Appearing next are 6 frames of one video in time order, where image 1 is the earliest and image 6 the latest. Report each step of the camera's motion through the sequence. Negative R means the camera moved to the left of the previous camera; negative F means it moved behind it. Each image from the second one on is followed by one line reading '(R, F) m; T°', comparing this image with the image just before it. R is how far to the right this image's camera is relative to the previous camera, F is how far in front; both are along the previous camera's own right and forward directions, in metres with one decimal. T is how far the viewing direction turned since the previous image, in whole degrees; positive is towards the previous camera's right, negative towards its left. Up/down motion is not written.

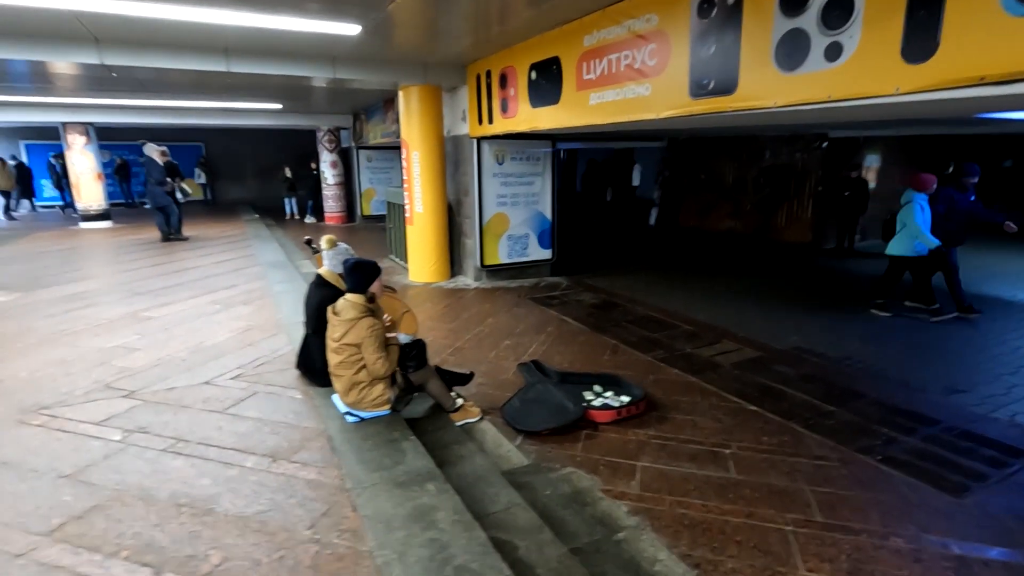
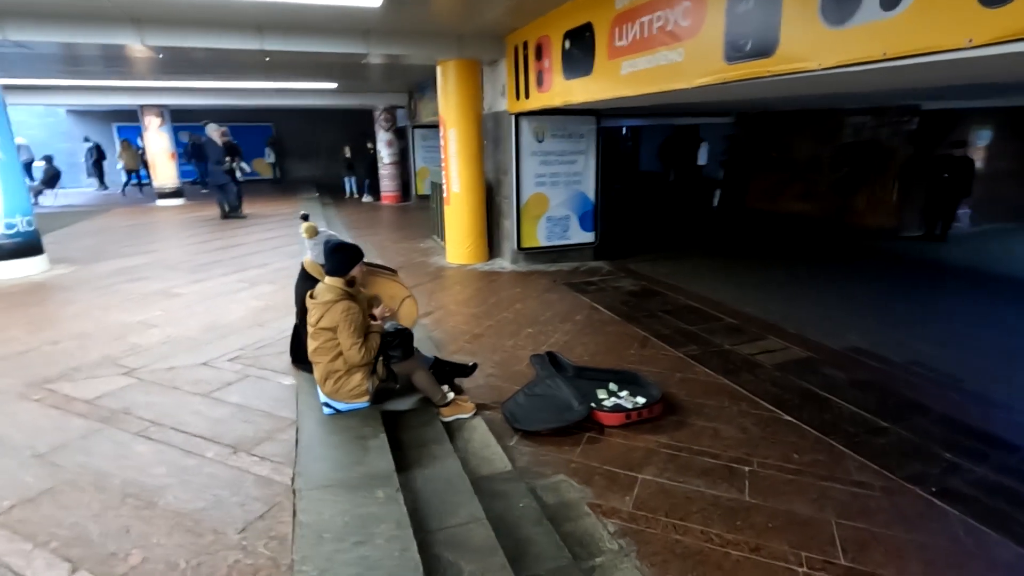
(+0.4, +0.3) m; -7°
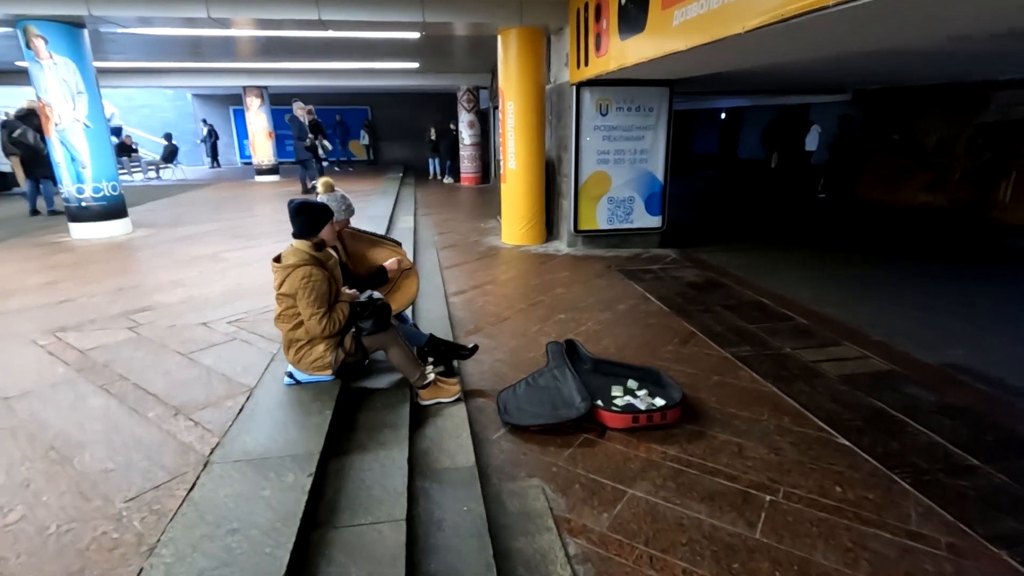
(+0.5, +0.4) m; -10°
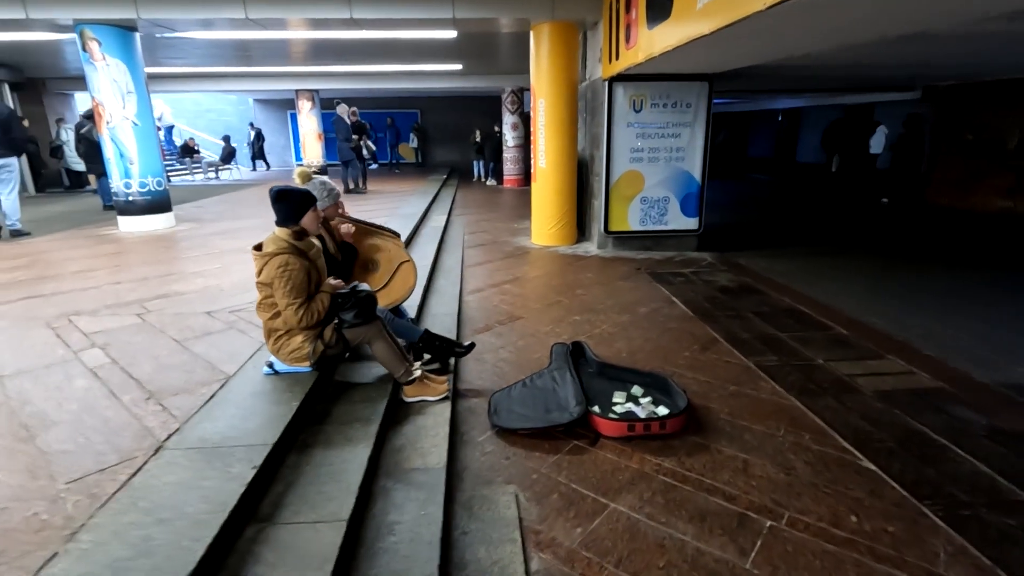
(+0.3, +0.2) m; -5°
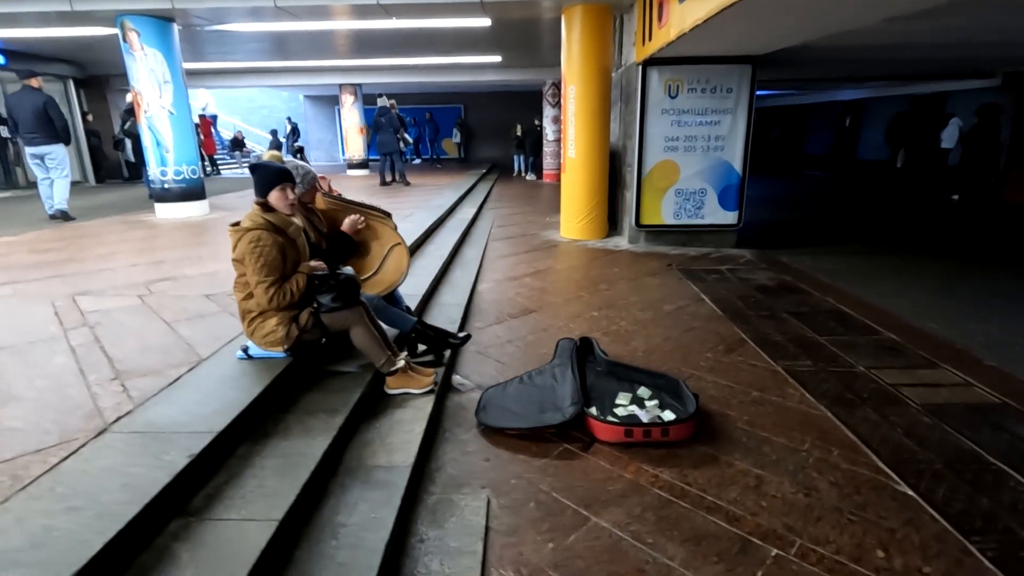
(+0.2, +0.2) m; -5°
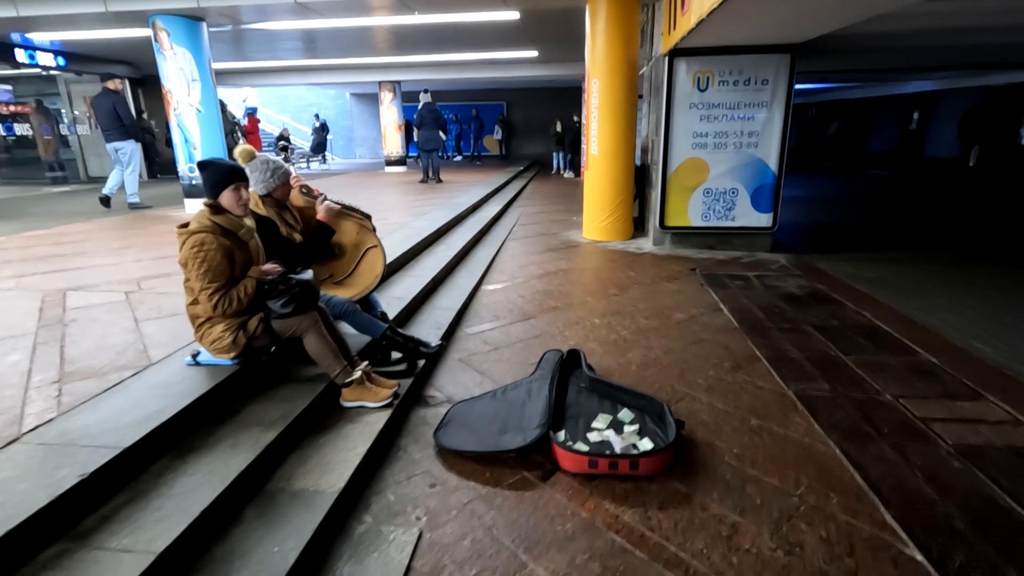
(+0.3, +0.2) m; -5°
